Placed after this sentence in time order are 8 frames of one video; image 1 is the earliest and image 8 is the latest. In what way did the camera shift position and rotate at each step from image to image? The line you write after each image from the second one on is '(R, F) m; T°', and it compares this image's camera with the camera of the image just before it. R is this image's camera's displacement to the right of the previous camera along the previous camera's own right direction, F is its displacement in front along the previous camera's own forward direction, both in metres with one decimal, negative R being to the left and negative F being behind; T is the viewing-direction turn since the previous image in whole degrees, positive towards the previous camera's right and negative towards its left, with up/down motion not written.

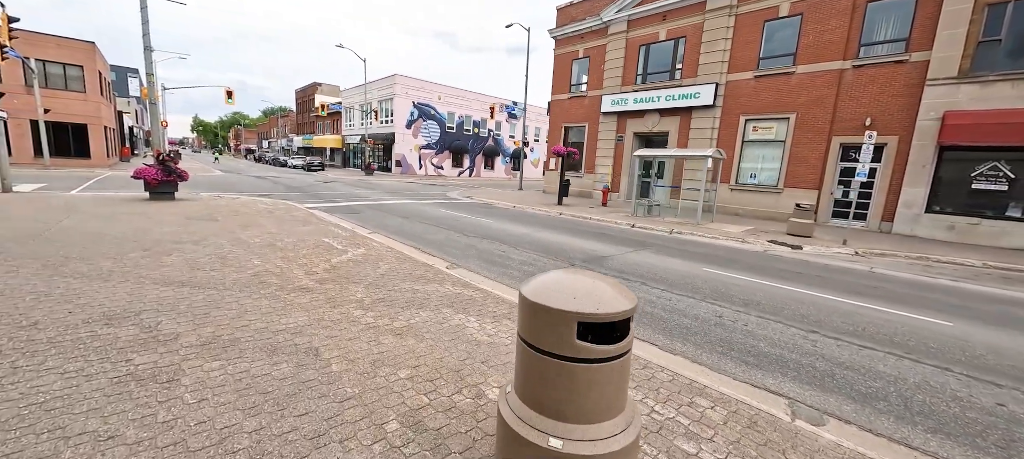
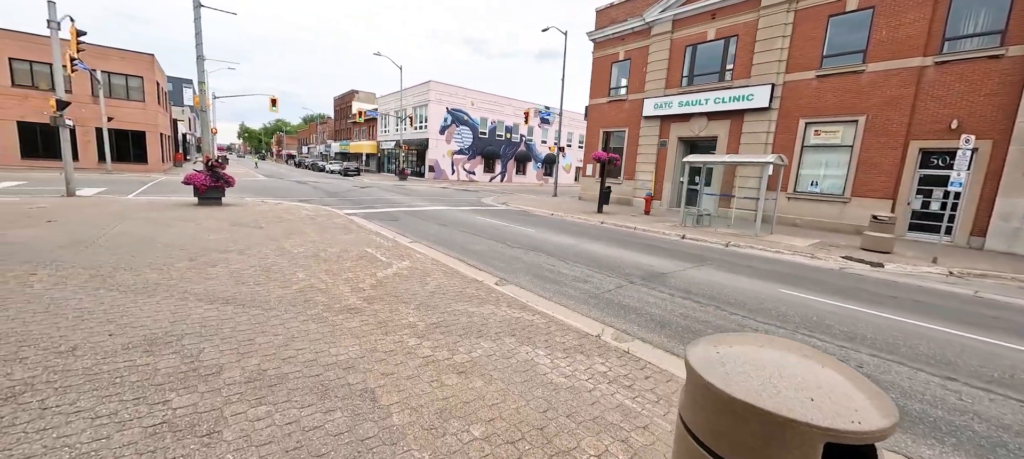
(-0.4, +0.5) m; -4°
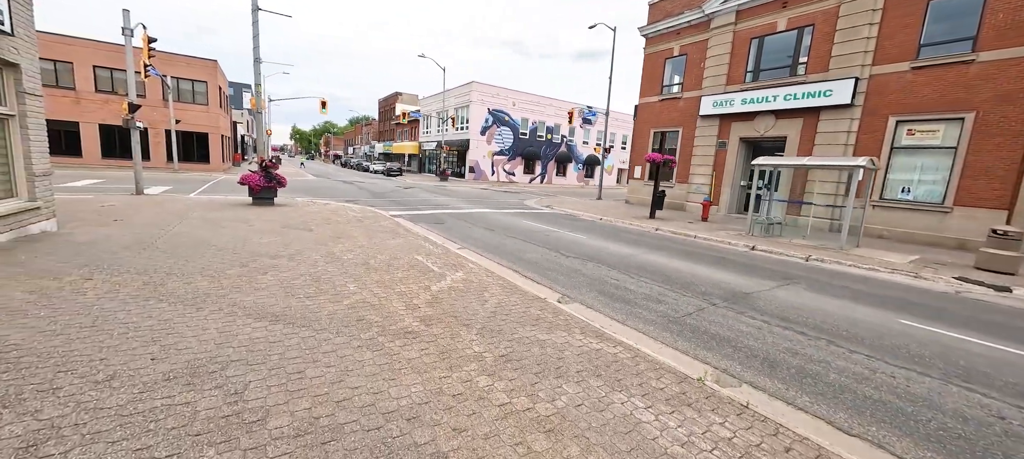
(-0.4, +0.6) m; -5°
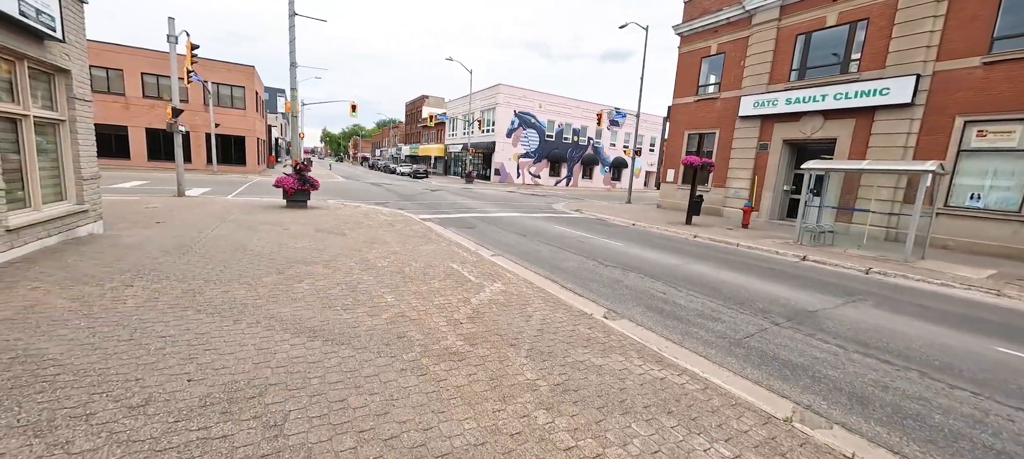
(-0.3, +0.3) m; -3°
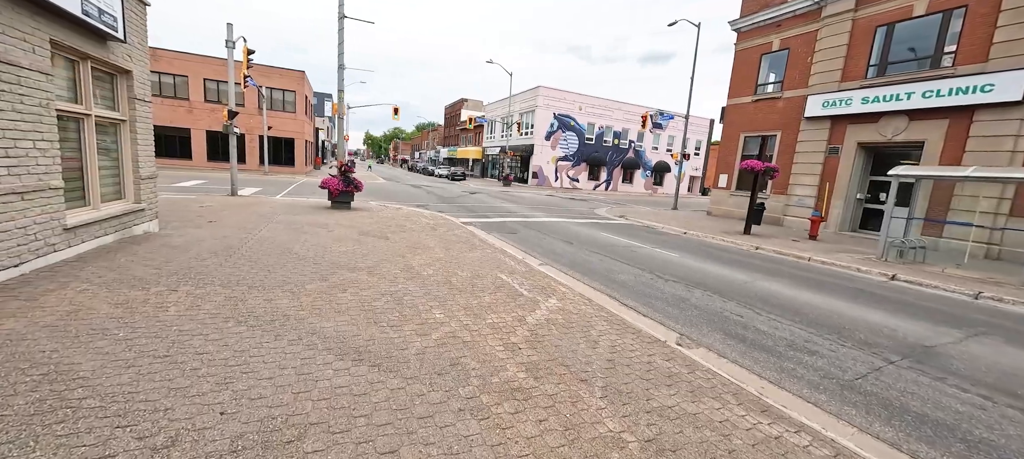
(-0.3, +0.5) m; -5°
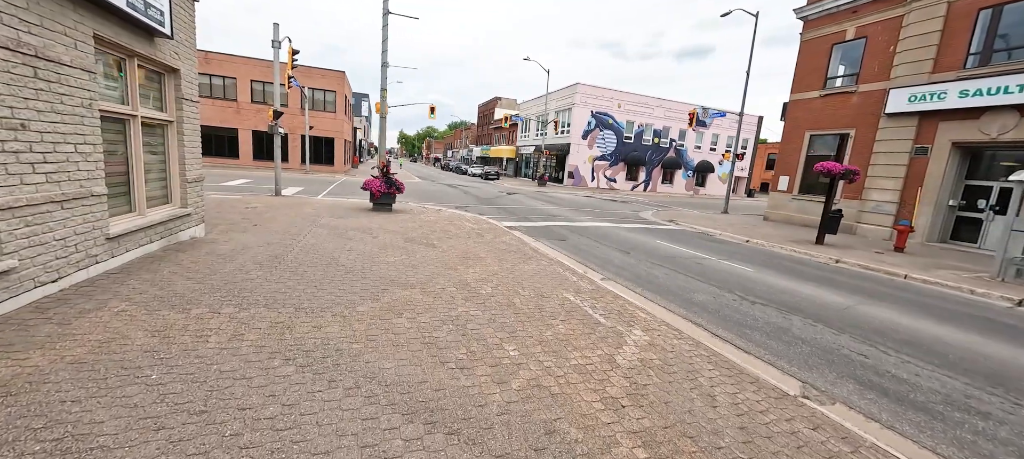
(-0.5, +0.7) m; -4°
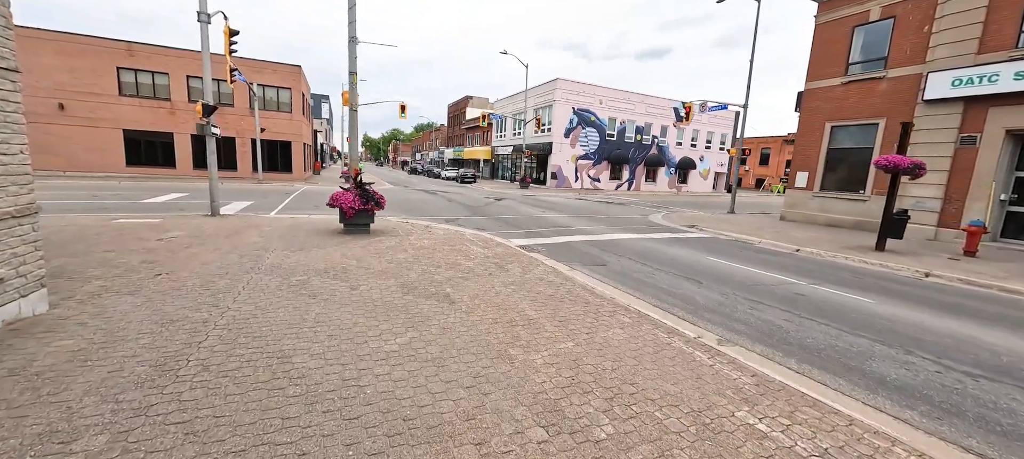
(-1.1, +2.9) m; +4°
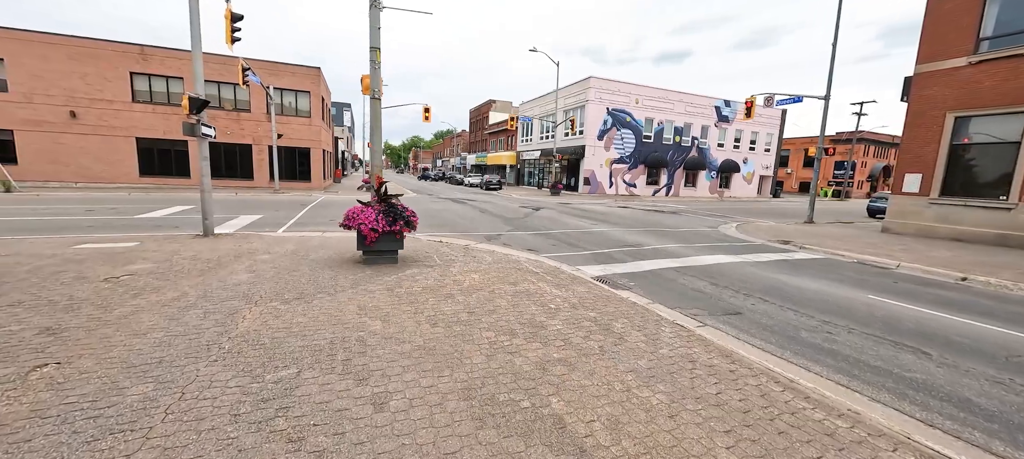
(-1.1, +2.6) m; -3°
